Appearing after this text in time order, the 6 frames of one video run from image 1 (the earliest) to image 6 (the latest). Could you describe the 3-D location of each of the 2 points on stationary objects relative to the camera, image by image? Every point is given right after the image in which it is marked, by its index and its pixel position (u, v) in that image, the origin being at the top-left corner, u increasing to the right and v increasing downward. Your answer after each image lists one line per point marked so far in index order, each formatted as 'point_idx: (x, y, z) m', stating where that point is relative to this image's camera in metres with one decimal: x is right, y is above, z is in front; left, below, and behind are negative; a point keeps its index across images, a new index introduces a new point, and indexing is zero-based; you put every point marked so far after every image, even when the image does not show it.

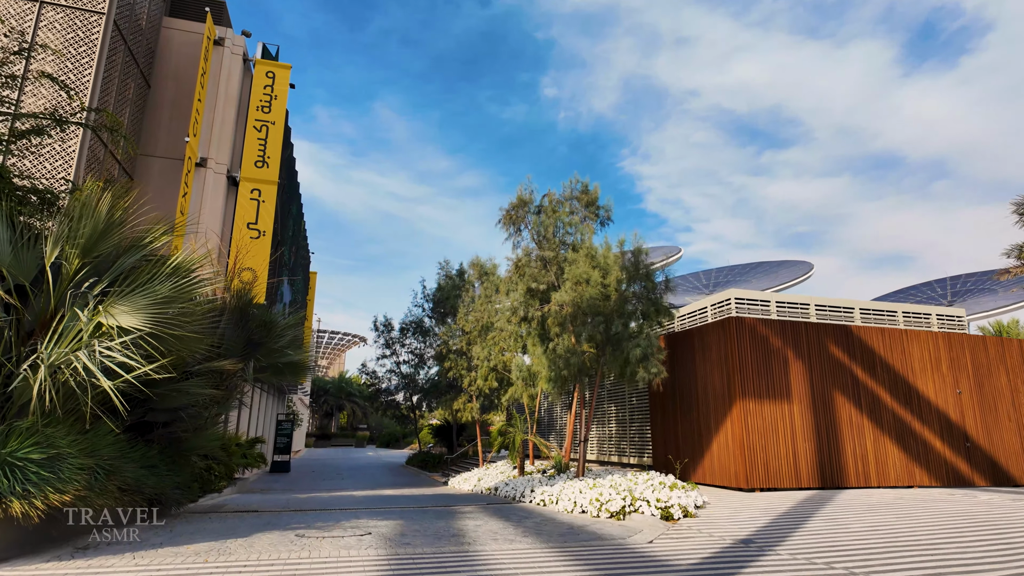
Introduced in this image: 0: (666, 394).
0: (+3.1, -2.1, +11.5) m
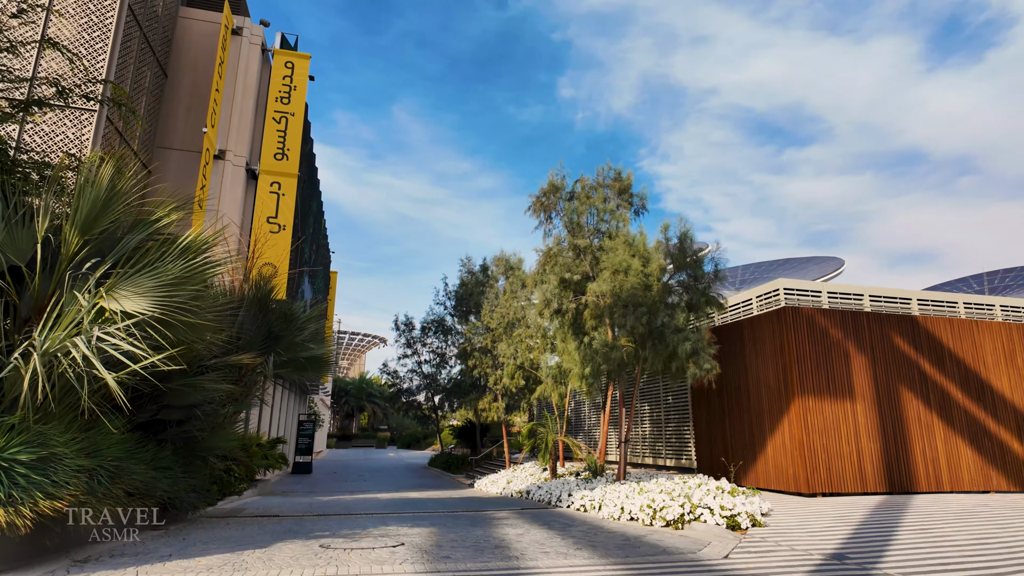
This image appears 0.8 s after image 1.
0: (+3.7, -1.9, +10.7) m
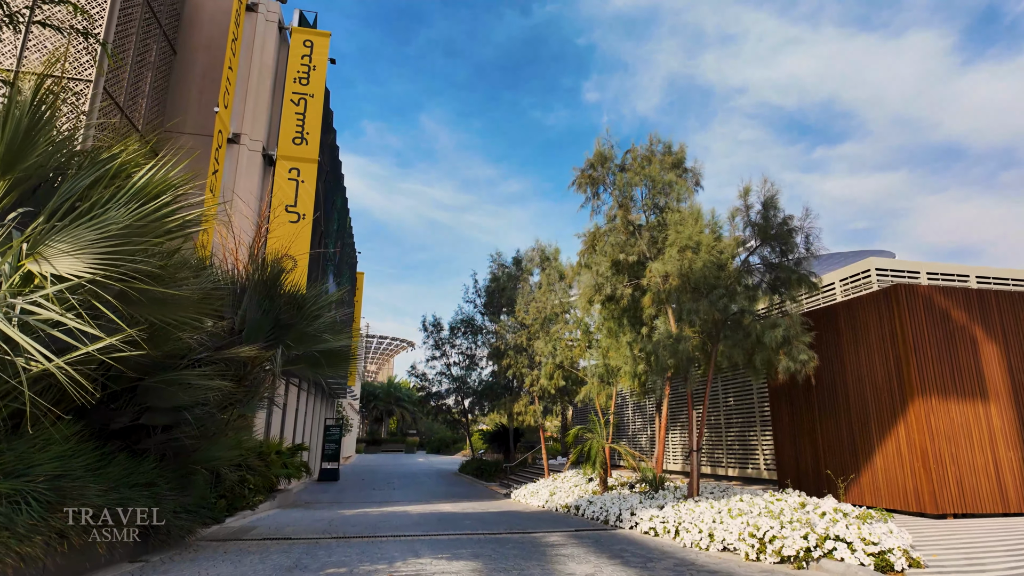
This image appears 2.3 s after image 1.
0: (+4.4, -1.6, +9.1) m
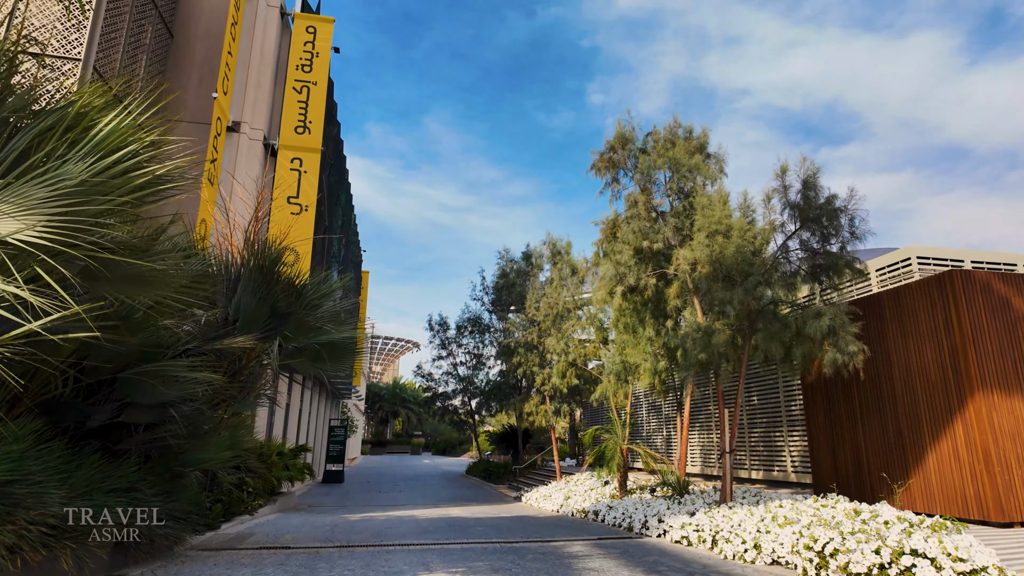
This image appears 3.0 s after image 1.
0: (+4.7, -1.4, +8.4) m
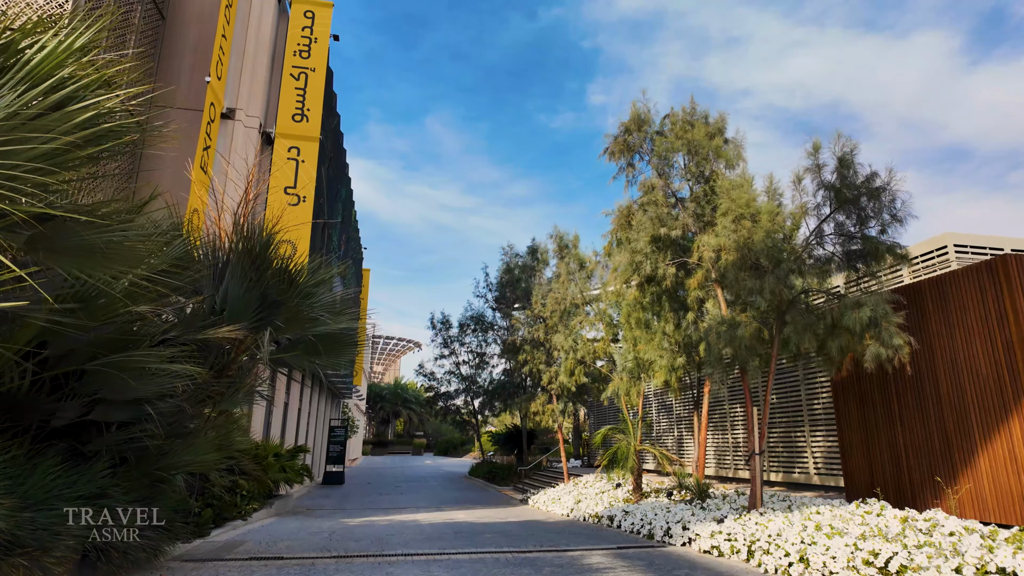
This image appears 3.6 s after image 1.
0: (+4.8, -1.3, +7.8) m
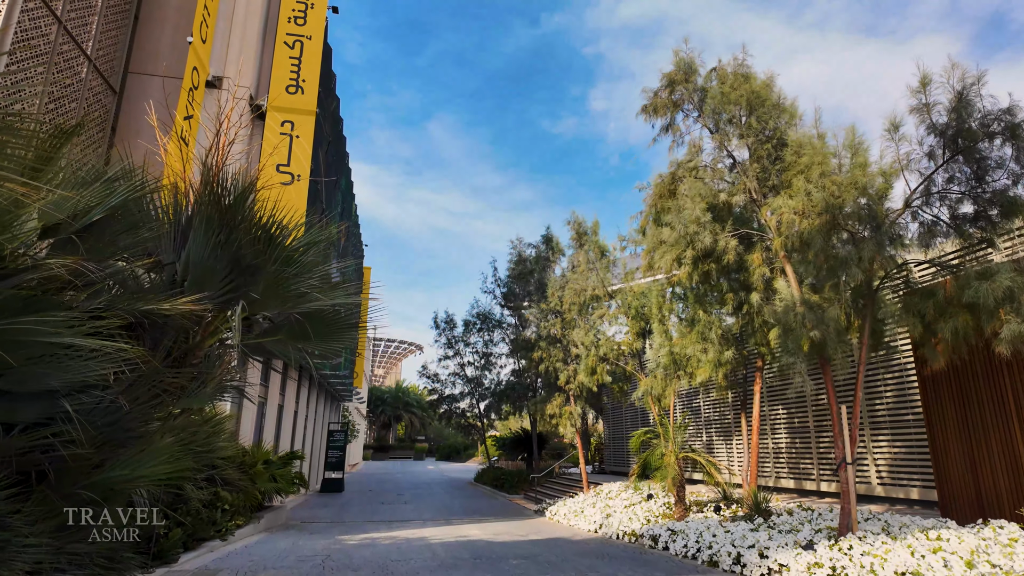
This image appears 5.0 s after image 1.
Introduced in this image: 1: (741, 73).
0: (+5.1, -1.0, +6.5) m
1: (+3.0, +2.8, +7.6) m
